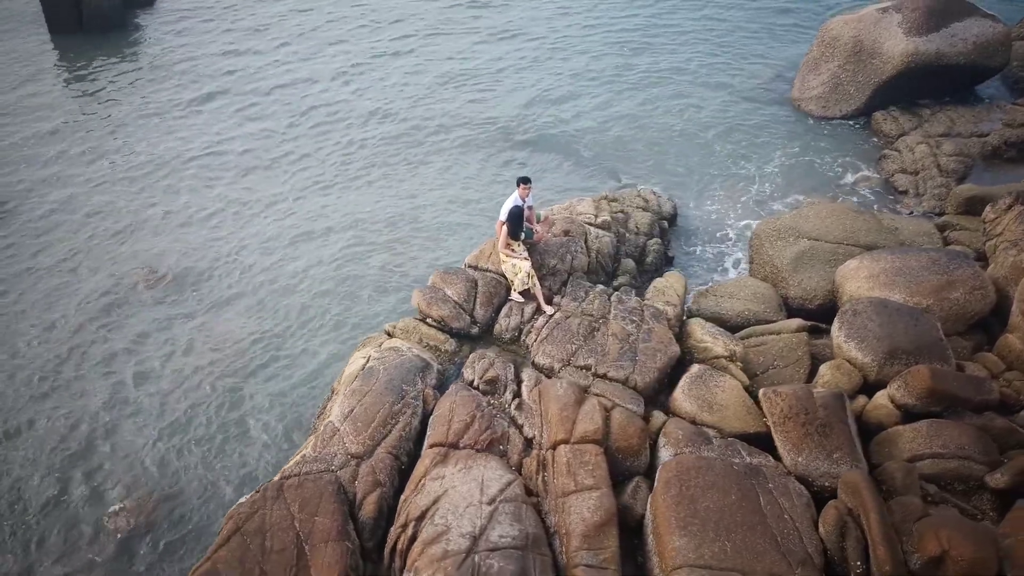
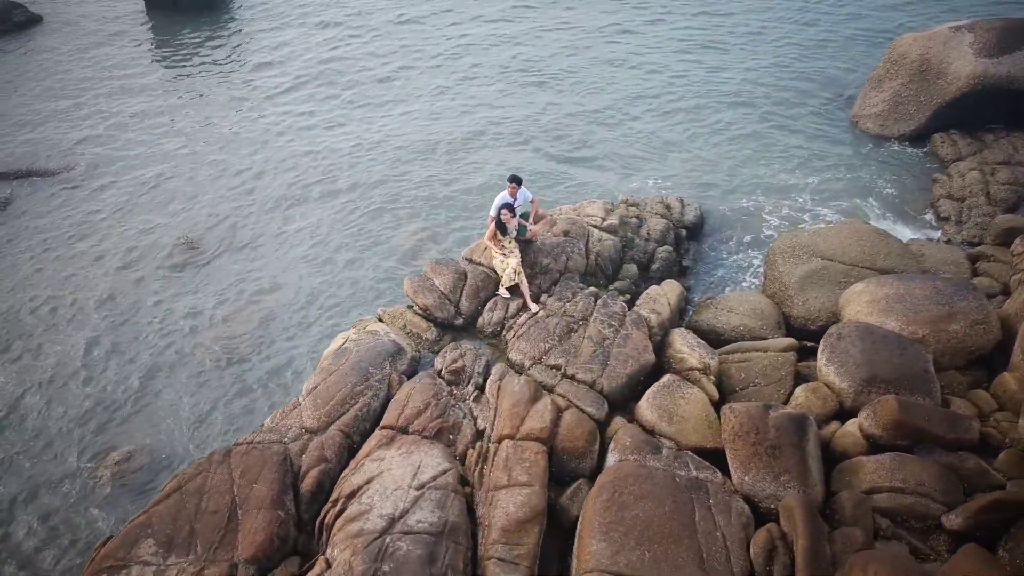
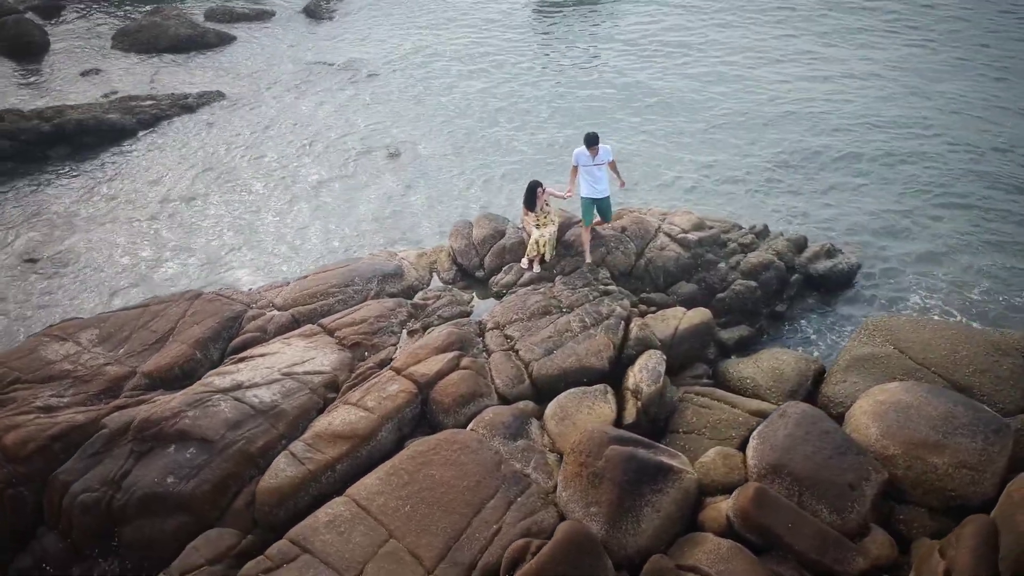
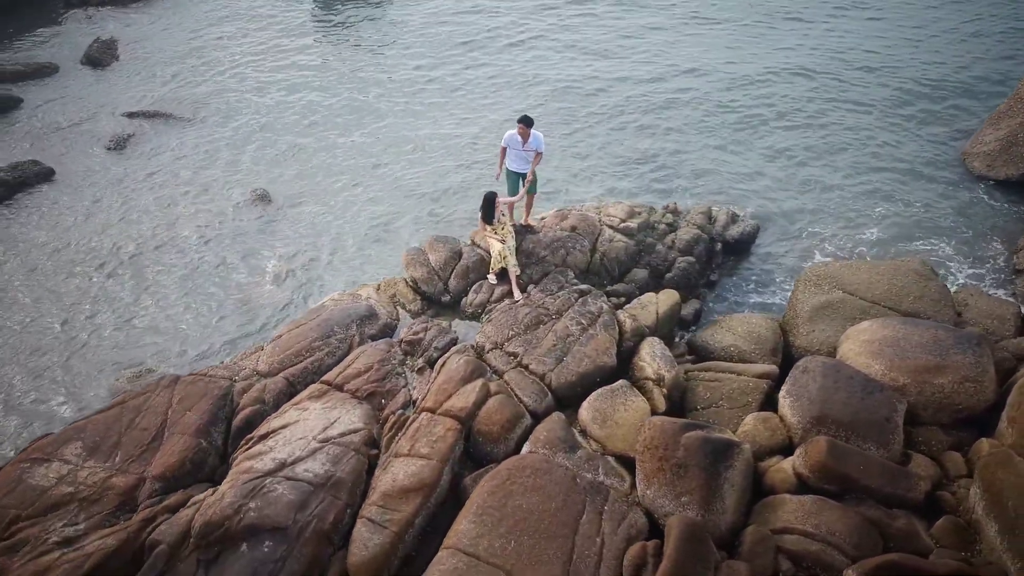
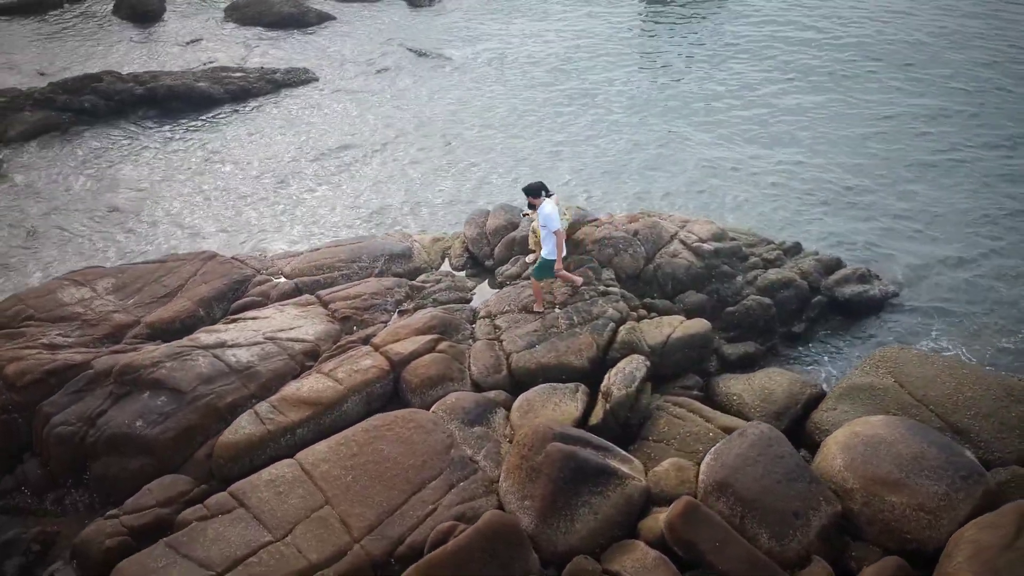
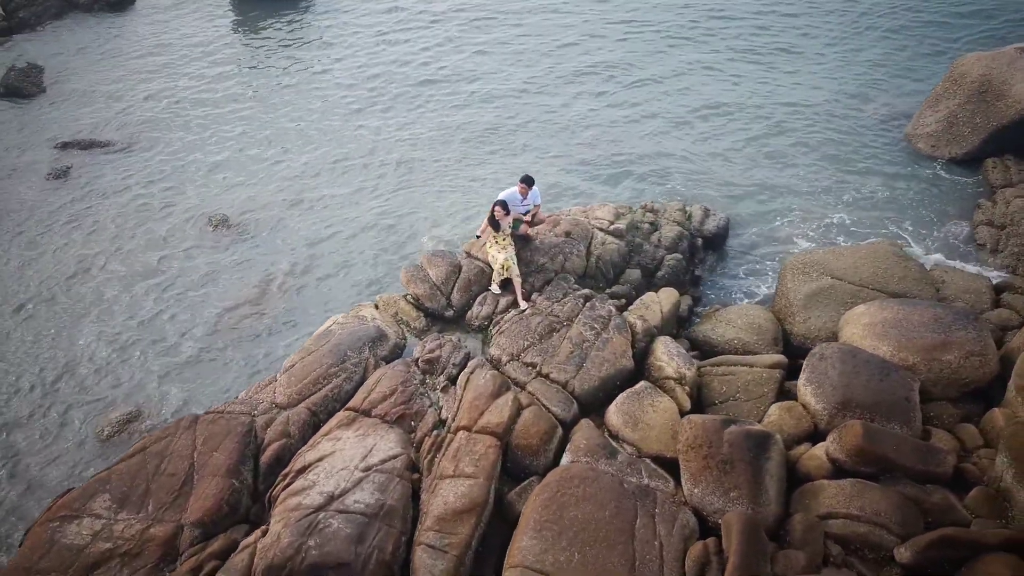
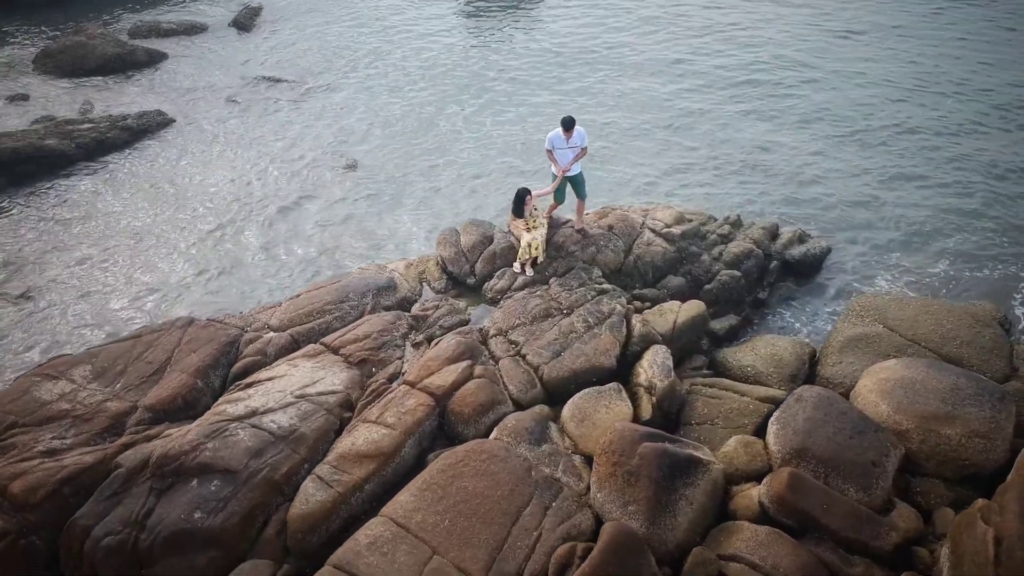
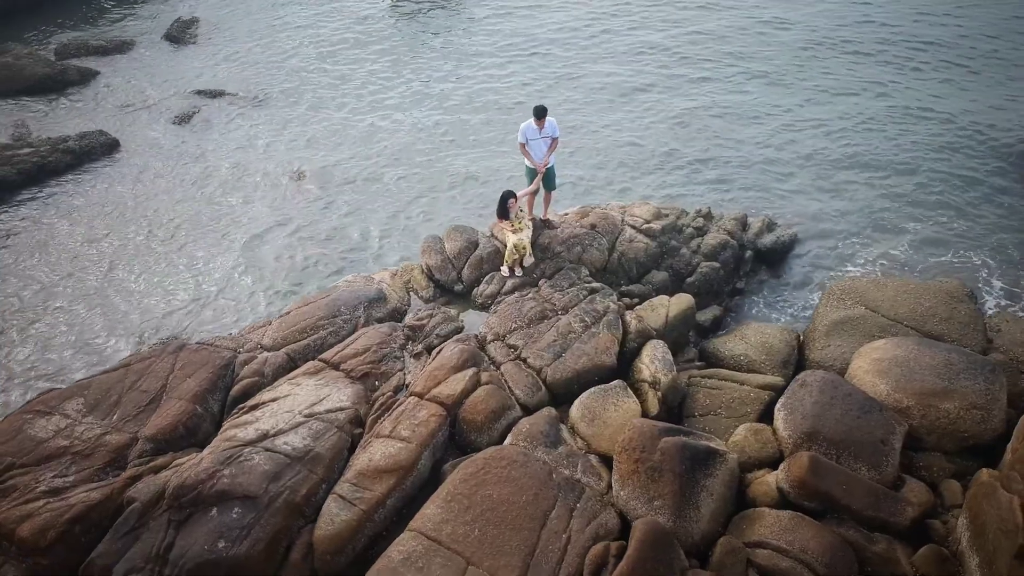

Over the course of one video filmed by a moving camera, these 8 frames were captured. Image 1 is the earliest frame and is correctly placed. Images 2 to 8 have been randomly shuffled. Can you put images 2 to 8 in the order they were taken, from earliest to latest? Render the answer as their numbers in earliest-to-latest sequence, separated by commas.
2, 6, 4, 8, 7, 3, 5
